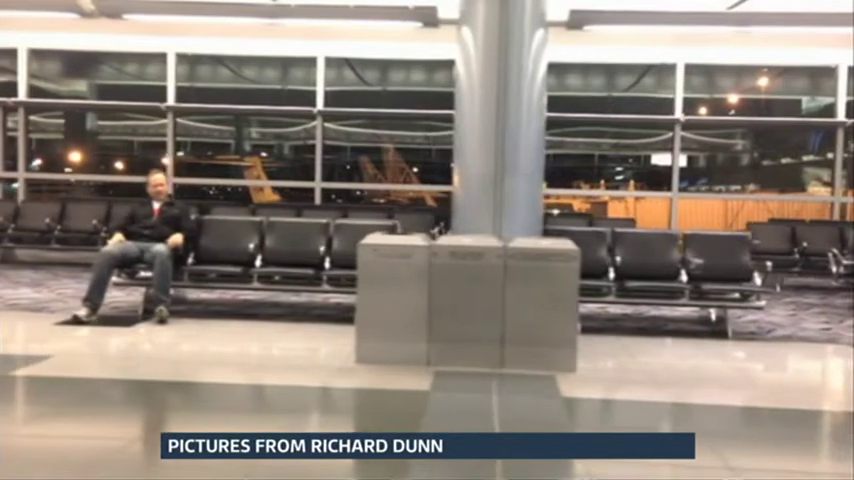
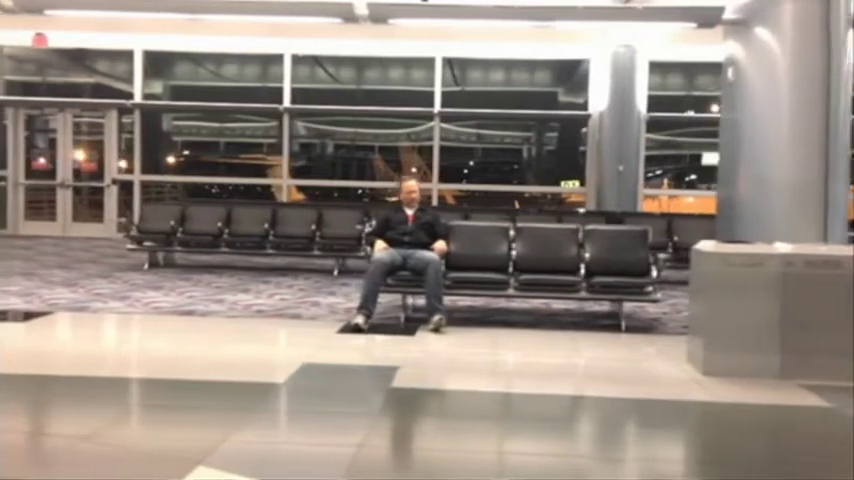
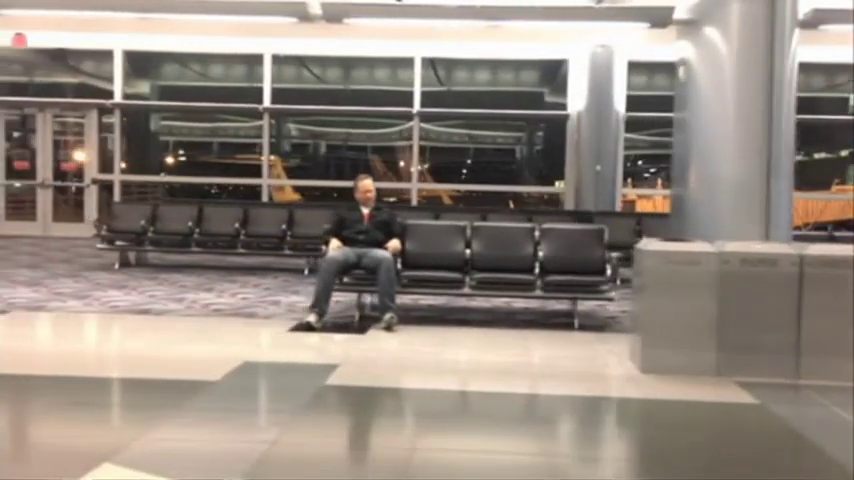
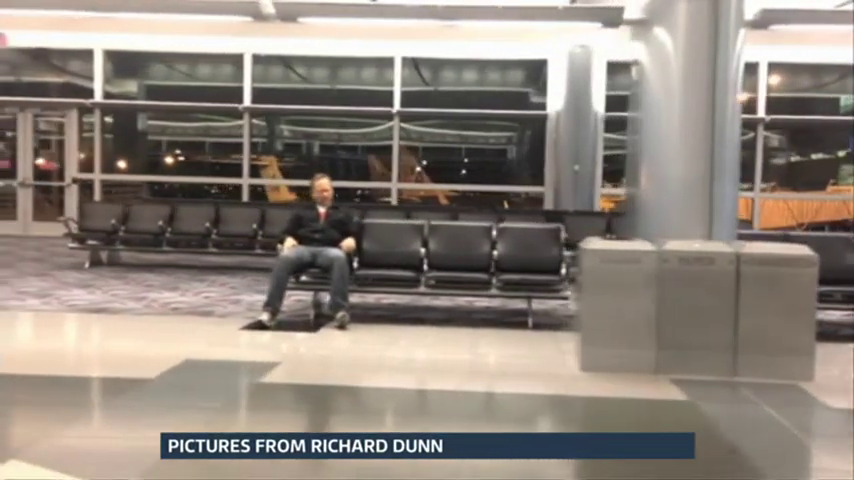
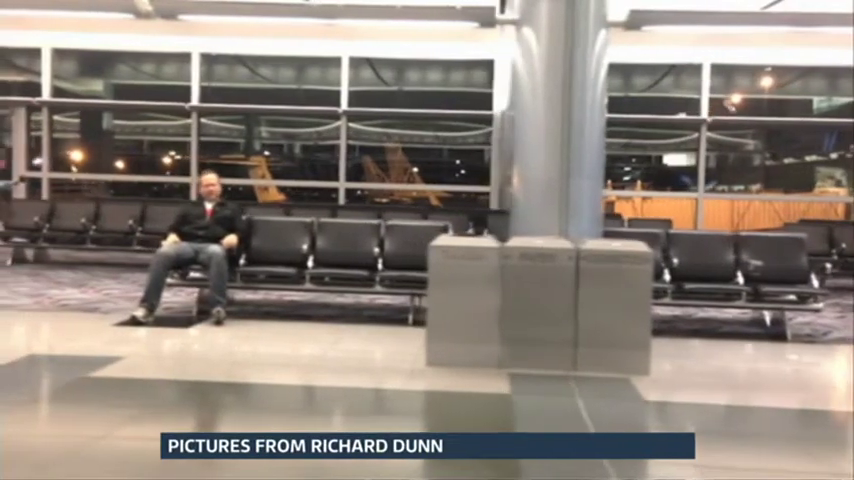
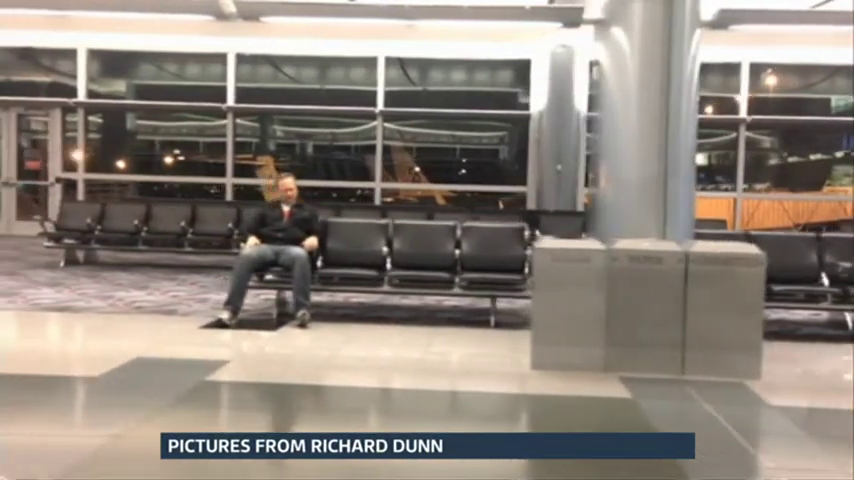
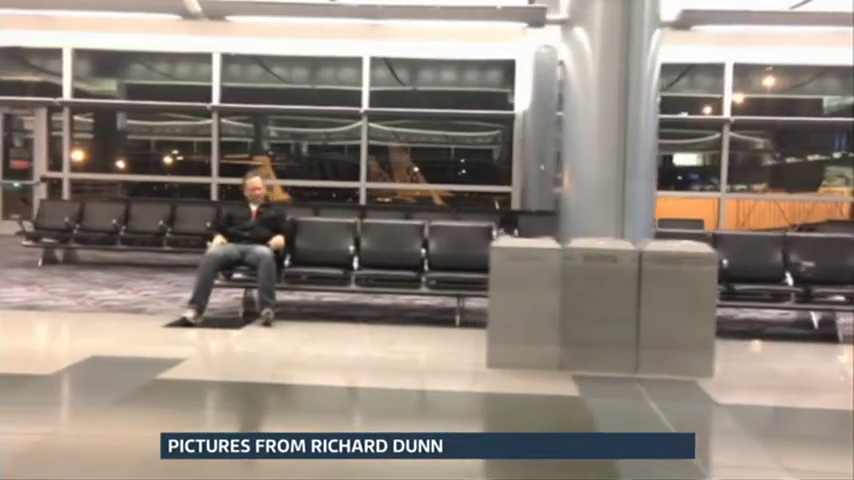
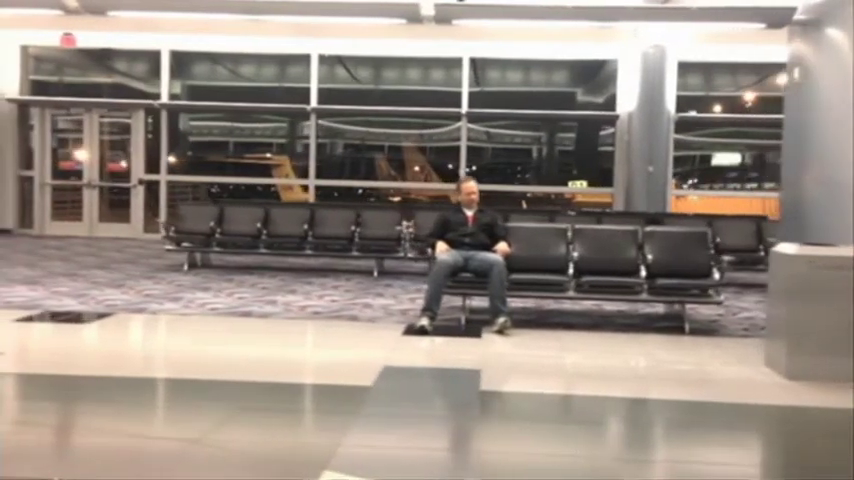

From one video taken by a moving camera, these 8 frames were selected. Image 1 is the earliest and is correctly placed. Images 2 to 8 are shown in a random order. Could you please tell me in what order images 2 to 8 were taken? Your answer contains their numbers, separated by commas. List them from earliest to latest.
5, 7, 6, 4, 3, 2, 8
